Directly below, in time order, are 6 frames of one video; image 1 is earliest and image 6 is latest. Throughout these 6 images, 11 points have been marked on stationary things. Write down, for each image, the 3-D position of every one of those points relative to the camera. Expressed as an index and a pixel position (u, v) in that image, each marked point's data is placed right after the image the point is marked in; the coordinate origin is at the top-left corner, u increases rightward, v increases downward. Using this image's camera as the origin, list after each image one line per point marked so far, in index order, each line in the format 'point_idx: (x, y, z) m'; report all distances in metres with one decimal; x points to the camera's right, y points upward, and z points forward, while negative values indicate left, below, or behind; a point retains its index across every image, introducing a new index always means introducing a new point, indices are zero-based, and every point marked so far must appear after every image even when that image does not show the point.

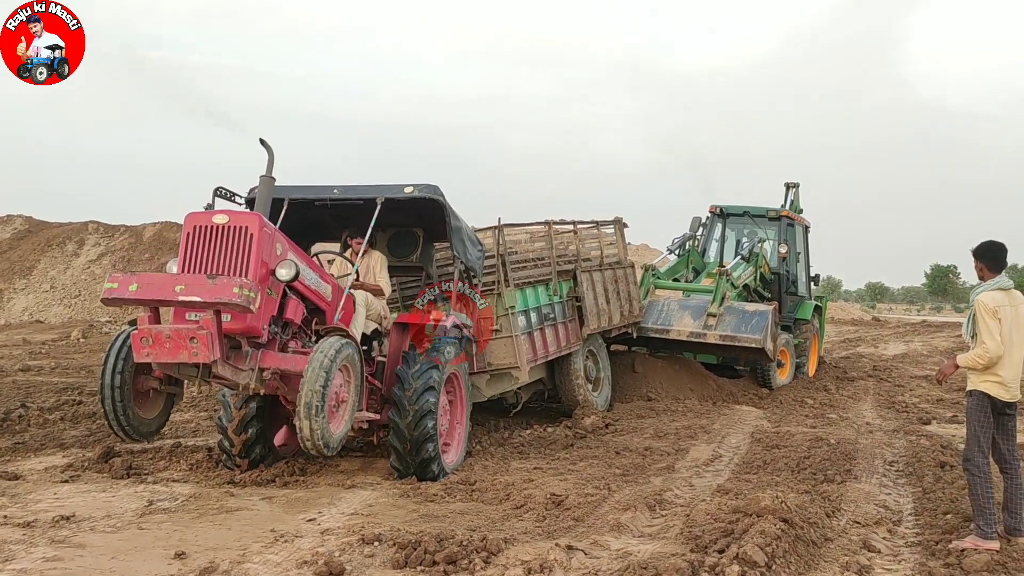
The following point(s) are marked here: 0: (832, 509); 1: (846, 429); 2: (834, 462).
0: (+1.9, -1.3, +4.7) m
1: (+3.0, -1.3, +7.2) m
2: (+2.3, -1.3, +5.8) m
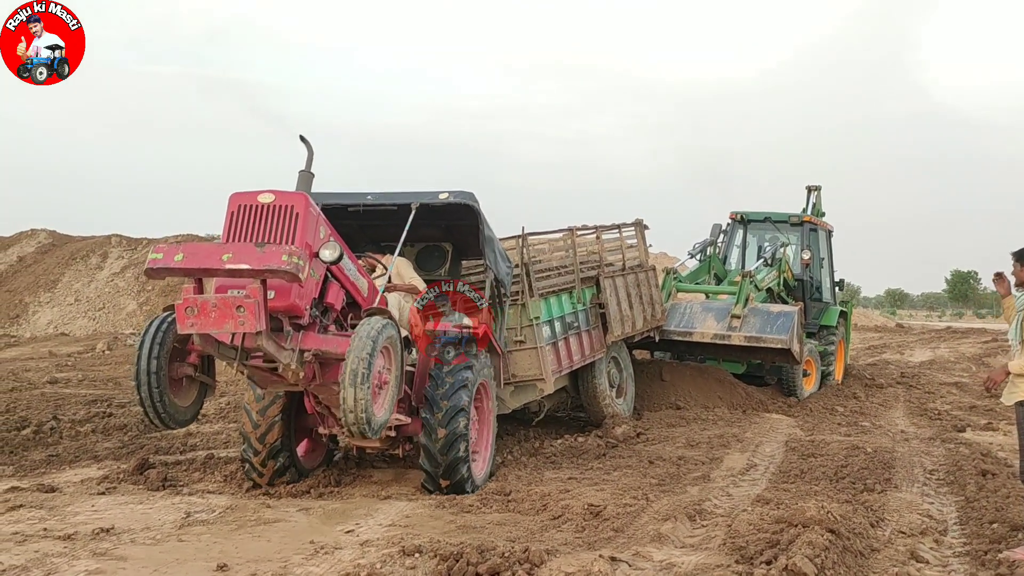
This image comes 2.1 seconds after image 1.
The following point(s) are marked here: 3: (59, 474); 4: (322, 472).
0: (+2.1, -1.3, +4.6) m
1: (+3.3, -1.3, +7.1) m
2: (+2.6, -1.3, +5.7) m
3: (-3.4, -1.4, +5.9) m
4: (-1.4, -1.4, +6.0) m
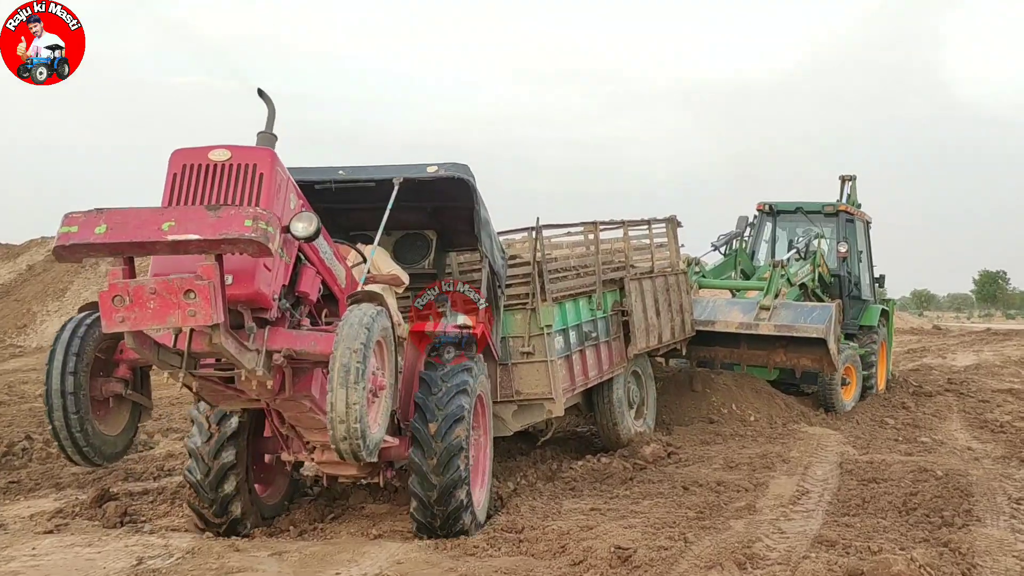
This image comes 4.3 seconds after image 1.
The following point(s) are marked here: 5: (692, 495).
0: (+2.1, -1.3, +3.8) m
1: (+3.4, -1.3, +6.2) m
2: (+2.7, -1.3, +4.9) m
3: (-3.3, -1.4, +5.2) m
4: (-1.3, -1.4, +5.2) m
5: (+1.2, -1.4, +5.3) m
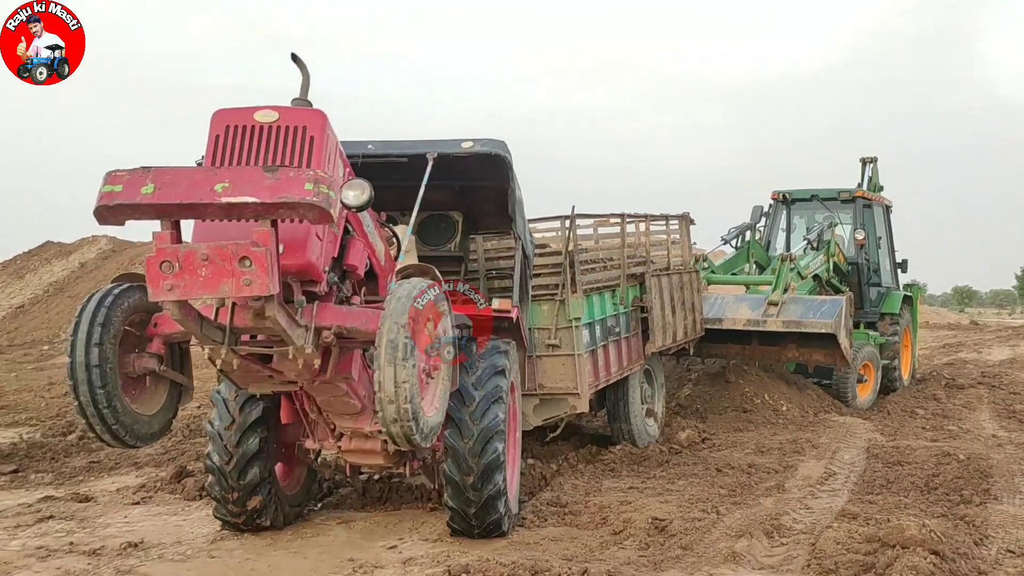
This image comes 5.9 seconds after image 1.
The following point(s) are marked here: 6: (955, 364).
0: (+2.4, -1.3, +4.1) m
1: (+3.7, -1.2, +6.5) m
2: (+2.9, -1.2, +5.1) m
3: (-3.0, -1.4, +5.7) m
4: (-1.0, -1.4, +5.7) m
5: (+1.5, -1.3, +5.6) m
6: (+7.7, -1.3, +14.0) m
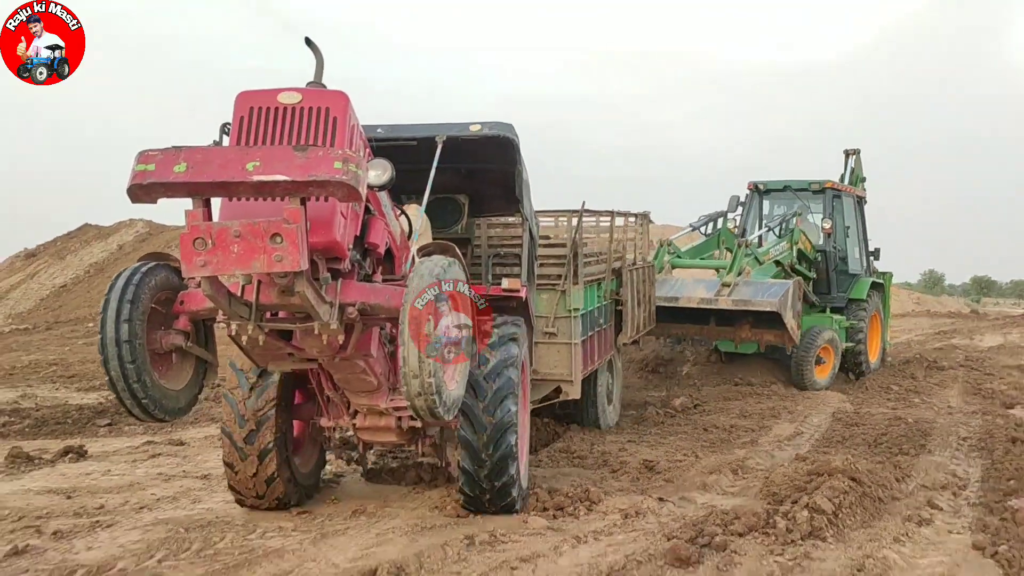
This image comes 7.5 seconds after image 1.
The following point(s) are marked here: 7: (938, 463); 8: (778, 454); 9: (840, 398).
0: (+2.5, -1.2, +5.1) m
1: (+3.9, -1.1, +7.5) m
2: (+3.1, -1.2, +6.2) m
3: (-2.8, -1.2, +6.9) m
4: (-0.9, -1.2, +6.8) m
5: (+1.6, -1.2, +6.7) m
6: (+8.1, -1.1, +14.9) m
7: (+3.0, -1.2, +5.6) m
8: (+1.9, -1.2, +5.8) m
9: (+3.5, -1.2, +8.5) m
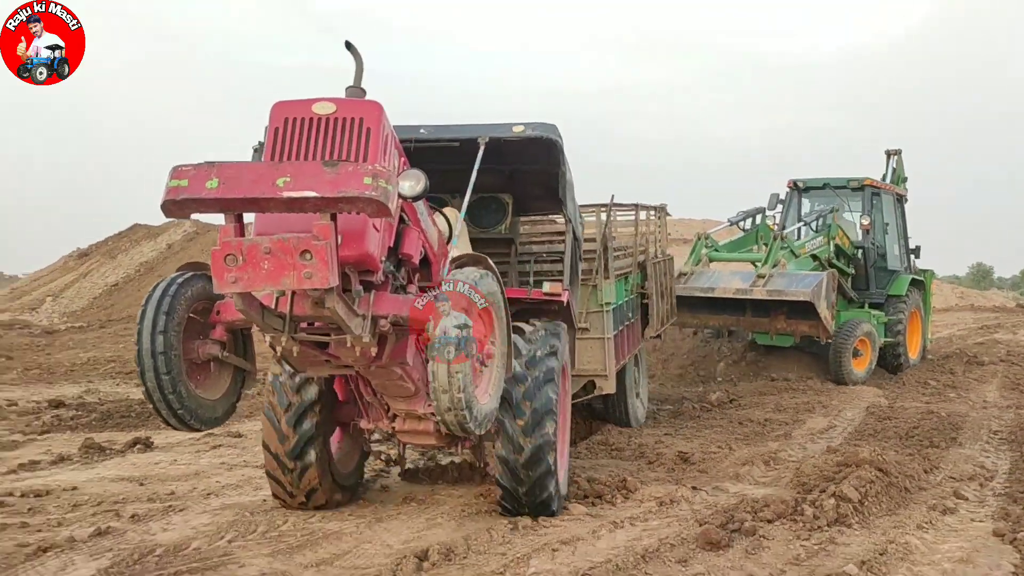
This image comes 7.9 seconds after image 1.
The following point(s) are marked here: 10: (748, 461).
0: (+2.8, -1.2, +5.3) m
1: (+4.3, -1.1, +7.6) m
2: (+3.4, -1.1, +6.3) m
3: (-2.5, -1.2, +7.3) m
4: (-0.5, -1.2, +7.1) m
5: (+2.0, -1.2, +6.9) m
6: (+8.8, -1.0, +14.8) m
7: (+3.3, -1.2, +5.7) m
8: (+2.2, -1.2, +6.0) m
9: (+3.9, -1.1, +8.6) m
10: (+1.6, -1.2, +5.4) m
